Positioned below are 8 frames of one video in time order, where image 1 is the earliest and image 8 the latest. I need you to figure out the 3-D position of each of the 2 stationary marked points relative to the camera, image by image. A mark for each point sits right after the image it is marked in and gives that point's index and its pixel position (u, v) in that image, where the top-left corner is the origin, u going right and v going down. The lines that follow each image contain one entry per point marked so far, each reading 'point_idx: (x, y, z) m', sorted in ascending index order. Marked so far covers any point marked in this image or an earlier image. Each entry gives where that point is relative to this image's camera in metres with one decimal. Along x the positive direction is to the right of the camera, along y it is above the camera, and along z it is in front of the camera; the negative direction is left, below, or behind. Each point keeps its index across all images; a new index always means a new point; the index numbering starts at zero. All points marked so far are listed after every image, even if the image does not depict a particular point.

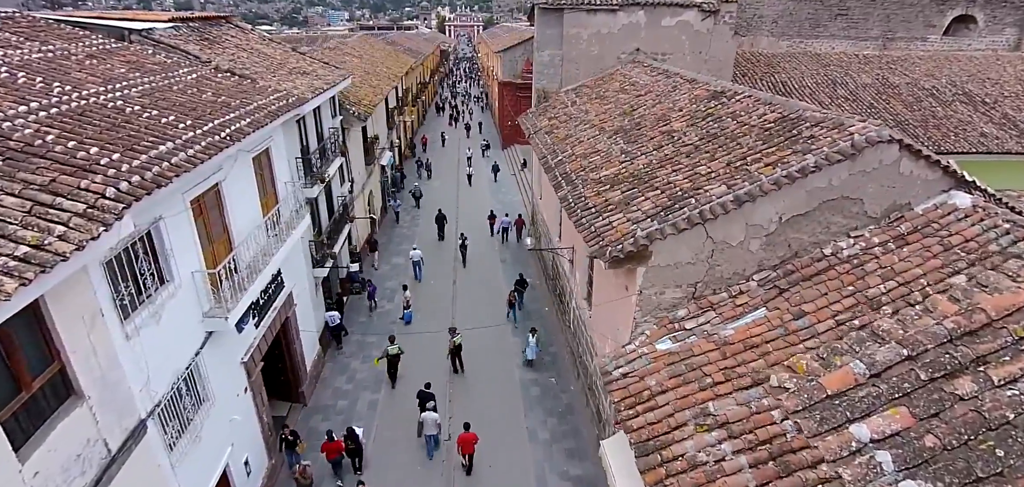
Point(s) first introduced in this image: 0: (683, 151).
0: (+2.8, +1.5, +9.2) m
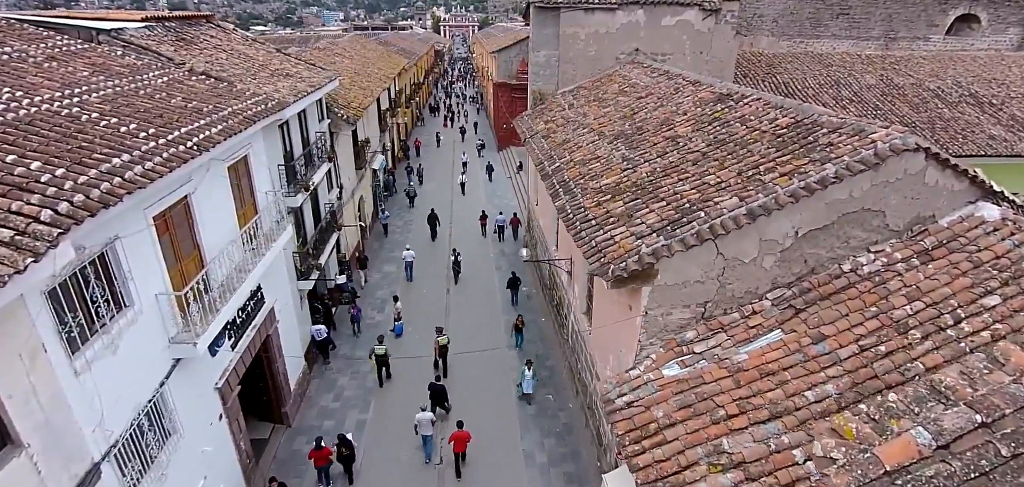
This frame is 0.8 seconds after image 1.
0: (+2.7, +1.3, +8.7) m
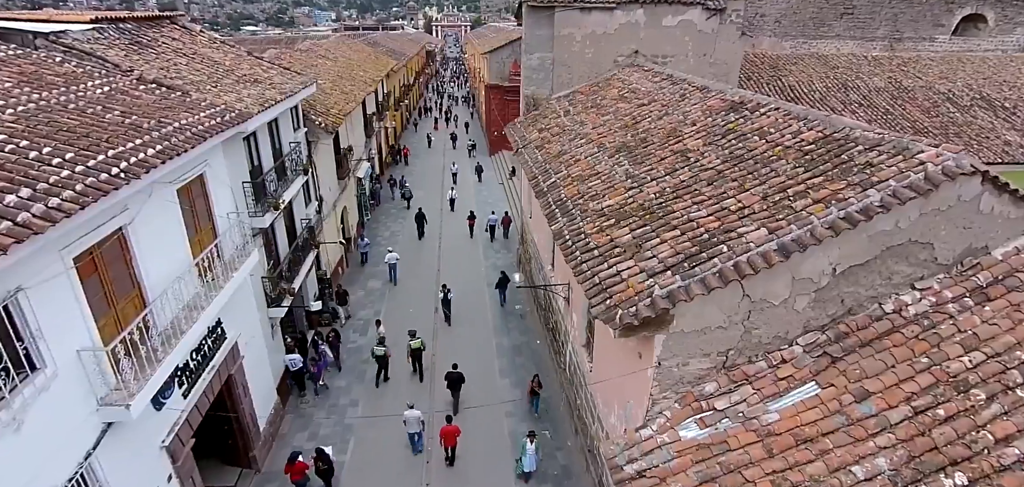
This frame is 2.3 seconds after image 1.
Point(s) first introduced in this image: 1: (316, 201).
0: (+2.5, +0.9, +7.7) m
1: (-4.8, +1.1, +14.2) m
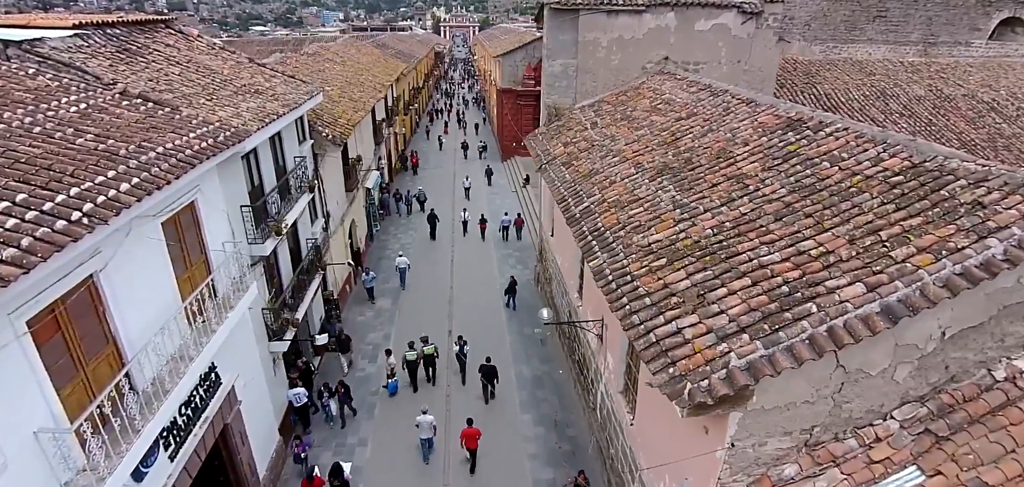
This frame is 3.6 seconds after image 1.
0: (+3.0, +0.4, +6.6) m
1: (-4.4, +0.6, +13.2) m
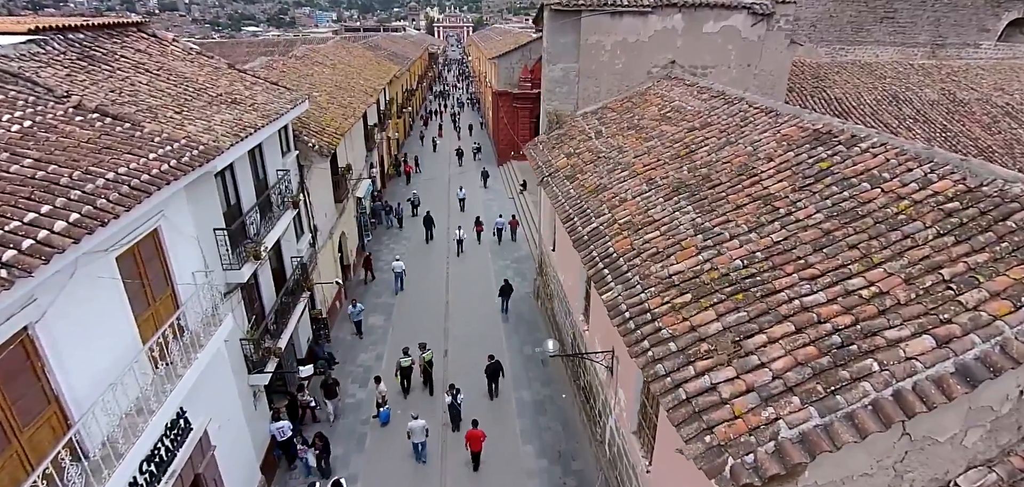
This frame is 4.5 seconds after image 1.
0: (+3.0, 0.0, +5.9) m
1: (-4.4, +0.2, +12.4) m
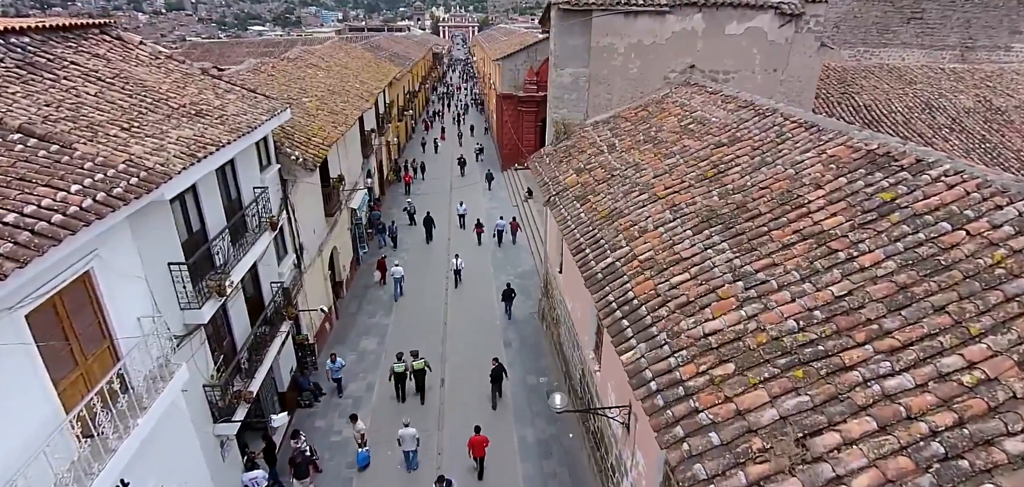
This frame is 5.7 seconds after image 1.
0: (+3.0, -0.4, +4.8) m
1: (-4.3, -0.2, +11.3) m
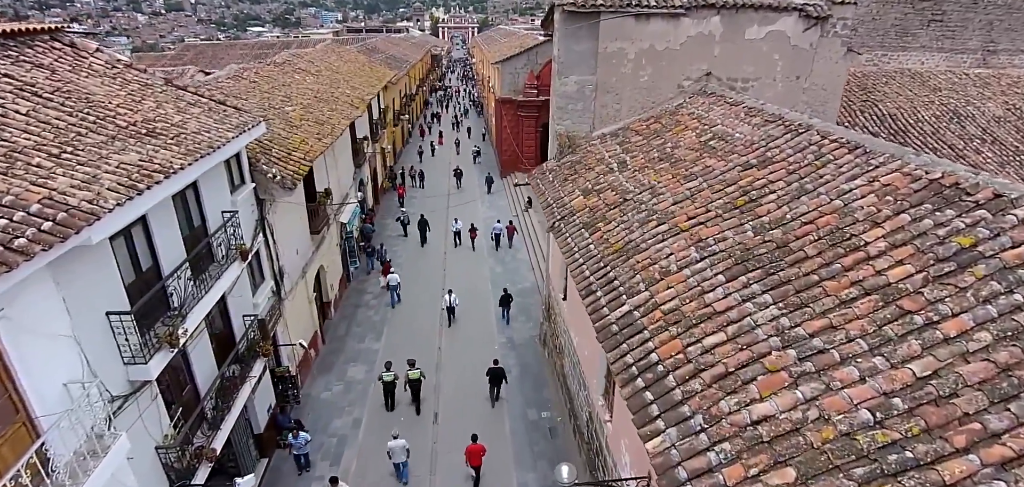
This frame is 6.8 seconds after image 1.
0: (+3.0, -0.9, +3.7) m
1: (-4.3, -0.7, +10.3) m
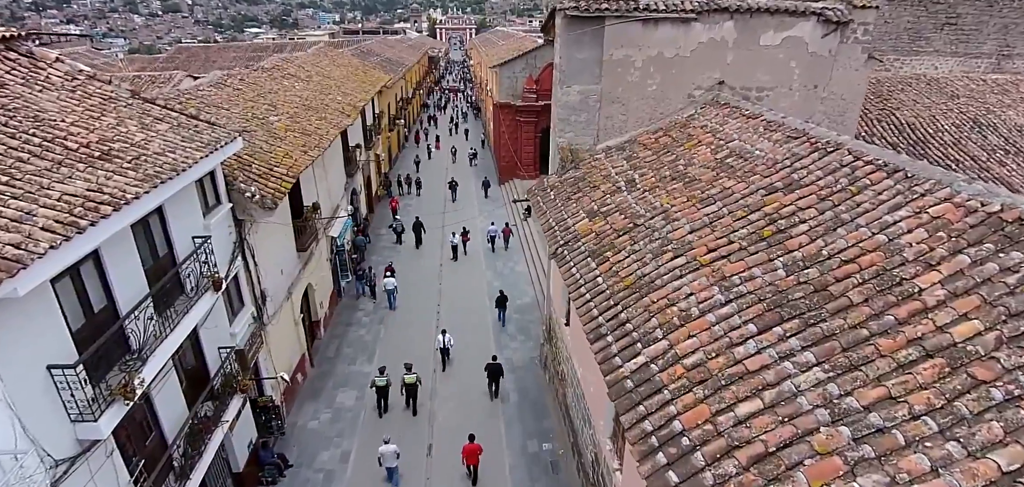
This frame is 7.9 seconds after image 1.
0: (+3.0, -1.3, +3.0) m
1: (-4.3, -1.0, +9.6) m
